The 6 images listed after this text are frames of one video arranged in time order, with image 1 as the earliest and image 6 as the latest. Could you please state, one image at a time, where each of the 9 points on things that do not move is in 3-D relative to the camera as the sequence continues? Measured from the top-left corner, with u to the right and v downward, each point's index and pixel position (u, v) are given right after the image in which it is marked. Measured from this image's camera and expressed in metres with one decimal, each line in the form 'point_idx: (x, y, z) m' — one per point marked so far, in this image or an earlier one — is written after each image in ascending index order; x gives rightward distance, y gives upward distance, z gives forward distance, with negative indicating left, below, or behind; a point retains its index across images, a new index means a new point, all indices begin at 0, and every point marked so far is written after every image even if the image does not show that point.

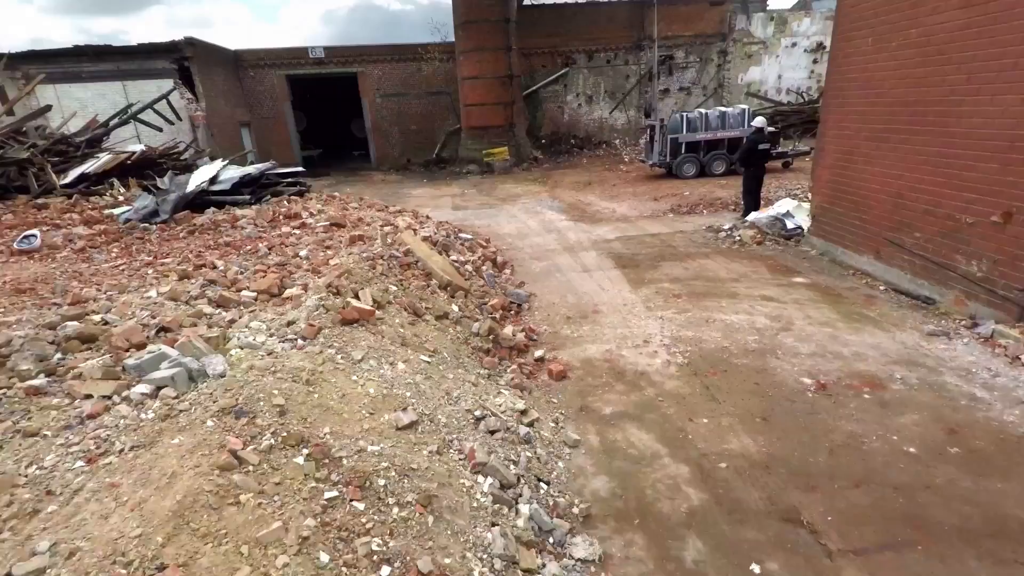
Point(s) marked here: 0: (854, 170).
0: (+4.1, +1.4, +6.0) m
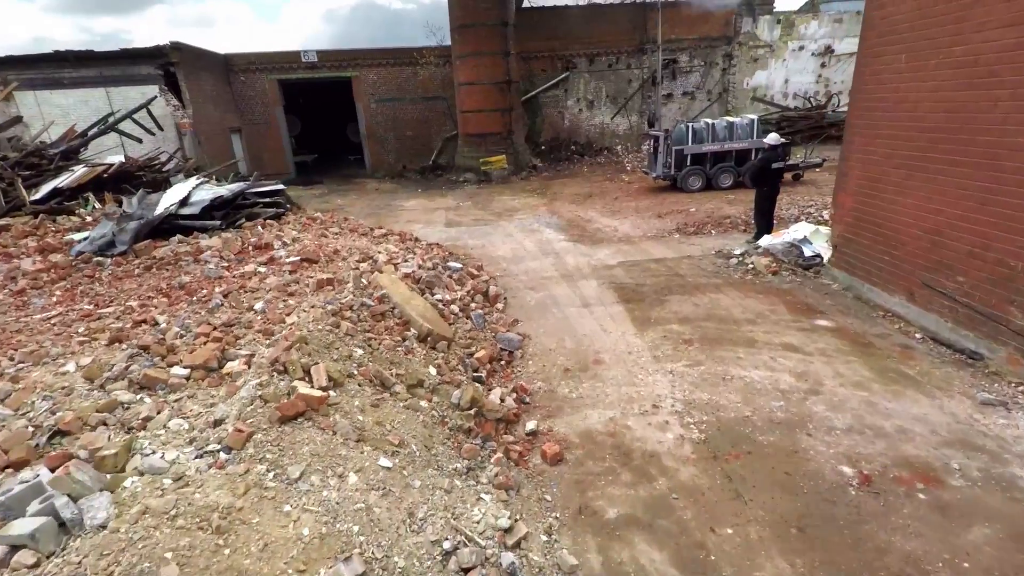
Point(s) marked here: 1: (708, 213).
0: (+4.0, +1.0, +5.4) m
1: (+3.9, +1.5, +9.9) m
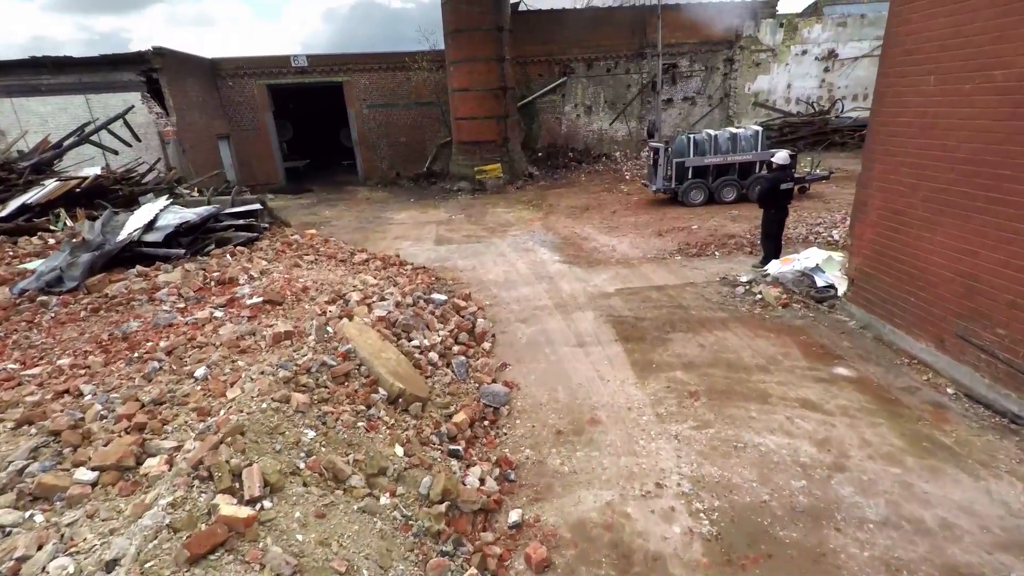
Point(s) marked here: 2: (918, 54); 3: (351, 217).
0: (+3.9, +0.5, +4.9) m
1: (+3.8, +1.1, +9.4) m
2: (+3.8, +2.2, +4.6) m
3: (-4.3, +1.9, +13.1) m
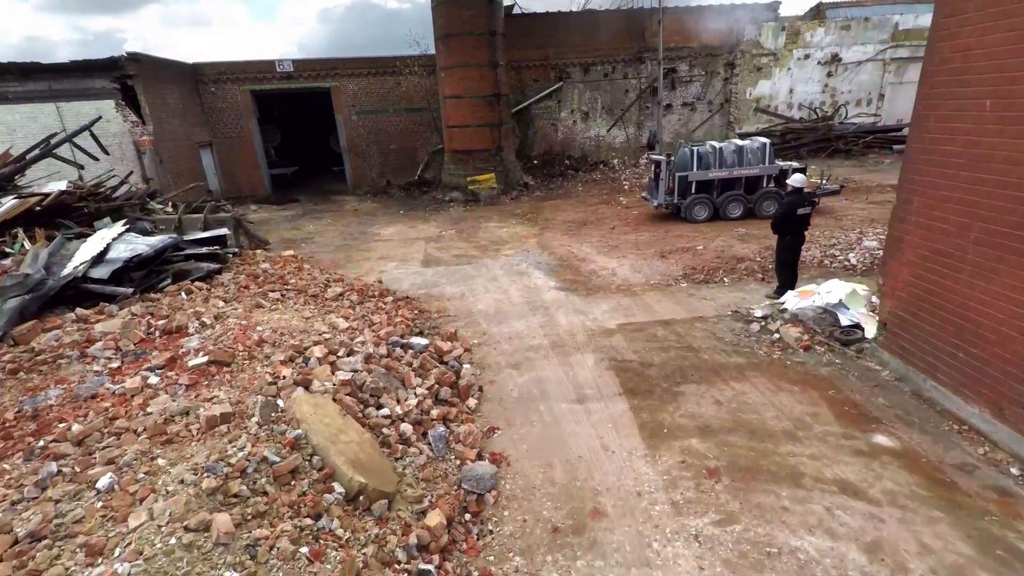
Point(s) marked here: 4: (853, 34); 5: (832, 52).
0: (+3.8, +0.1, +4.2) m
1: (+3.7, +0.6, +8.8) m
2: (+3.7, +1.7, +4.0) m
3: (-4.5, +1.4, +12.5) m
4: (+13.5, +10.1, +19.5) m
5: (+12.8, +9.5, +19.7) m
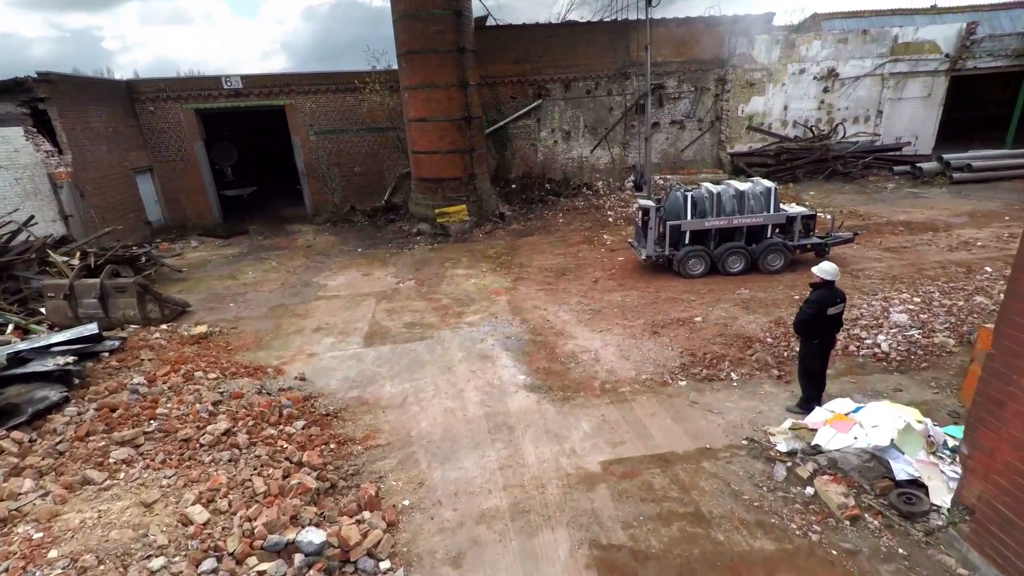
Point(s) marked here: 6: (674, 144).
0: (+3.3, -1.2, +2.8) m
1: (+3.1, -0.6, +7.3) m
2: (+3.2, +0.5, +2.5) m
3: (-5.2, +0.1, +10.8) m
4: (+12.6, +8.9, +18.3) m
5: (+11.9, +8.3, +18.4) m
6: (+6.2, +5.4, +18.7) m
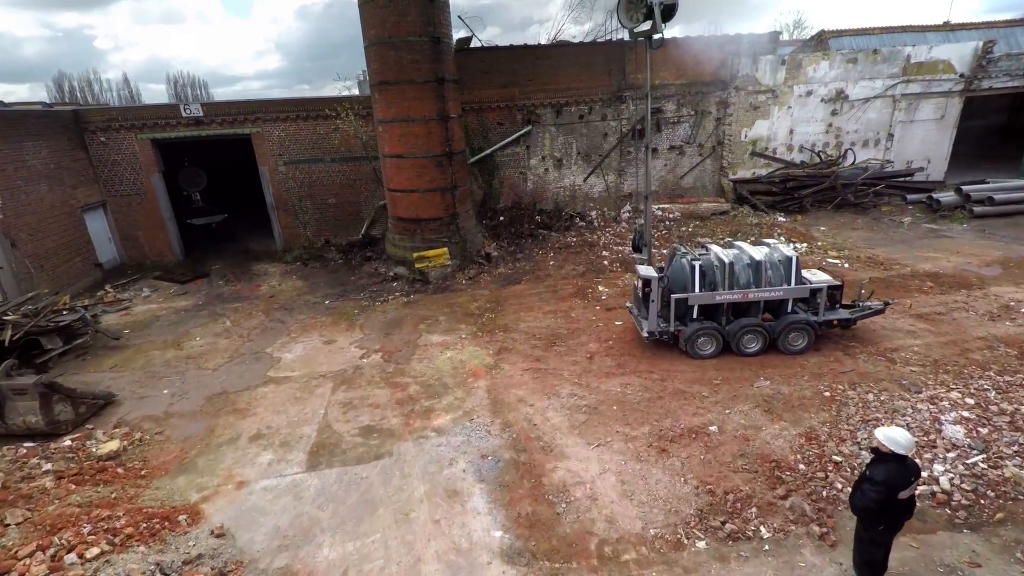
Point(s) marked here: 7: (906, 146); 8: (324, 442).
0: (+3.1, -2.5, +1.5) m
1: (+2.8, -2.0, +6.1) m
2: (+3.0, -0.9, +1.2) m
3: (-5.5, -1.3, +9.4) m
4: (+12.1, +7.7, +17.1) m
5: (+11.4, +7.0, +17.2) m
6: (+5.7, +4.1, +17.4) m
7: (+14.5, +5.2, +18.1) m
8: (-2.5, -2.1, +6.7) m
